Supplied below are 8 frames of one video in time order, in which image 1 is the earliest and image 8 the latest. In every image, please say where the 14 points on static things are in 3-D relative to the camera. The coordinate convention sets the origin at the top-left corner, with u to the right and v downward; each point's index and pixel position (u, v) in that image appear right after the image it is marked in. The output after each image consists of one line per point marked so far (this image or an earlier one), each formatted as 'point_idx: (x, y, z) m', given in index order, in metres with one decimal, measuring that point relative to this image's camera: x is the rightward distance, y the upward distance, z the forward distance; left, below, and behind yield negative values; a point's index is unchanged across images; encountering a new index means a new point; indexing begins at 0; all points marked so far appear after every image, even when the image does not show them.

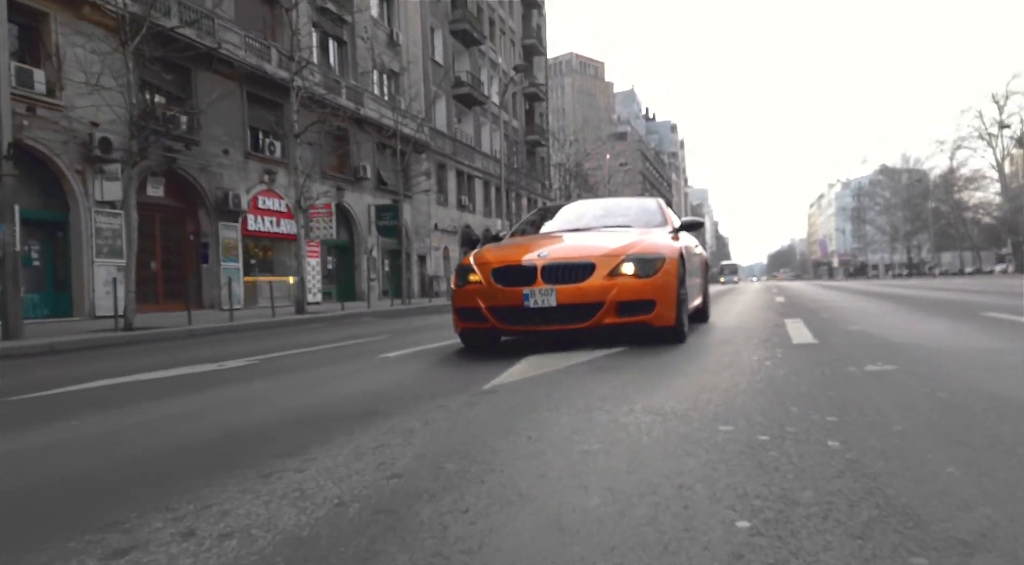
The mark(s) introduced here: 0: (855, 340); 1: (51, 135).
0: (+2.9, -0.5, +5.5) m
1: (-10.6, +3.4, +16.0) m
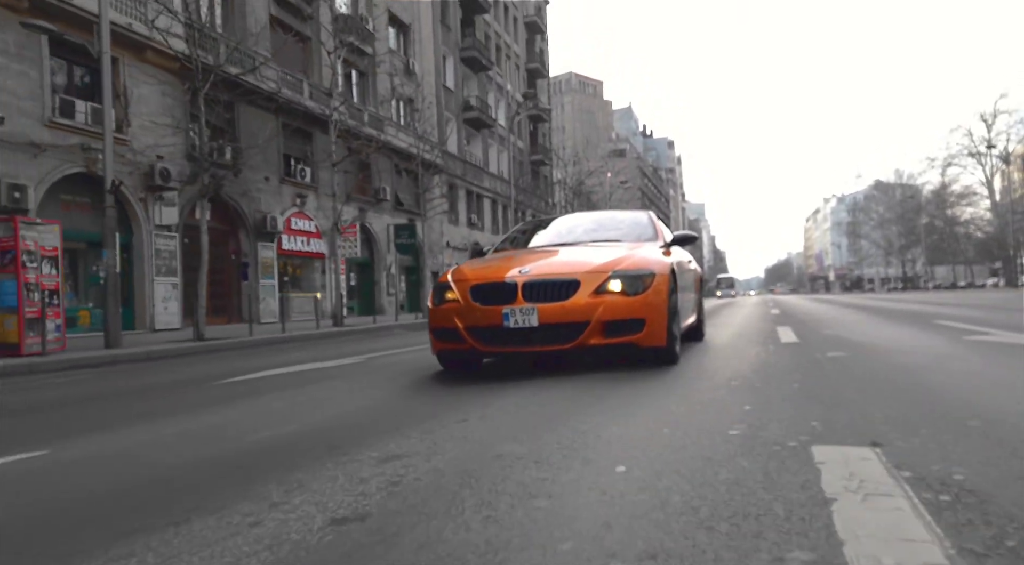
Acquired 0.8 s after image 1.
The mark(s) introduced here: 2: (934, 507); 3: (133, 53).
0: (+3.5, -0.7, +7.3) m
1: (-10.0, +3.0, +17.8) m
2: (+1.1, -0.6, +1.8) m
3: (-9.9, +6.1, +18.0) m
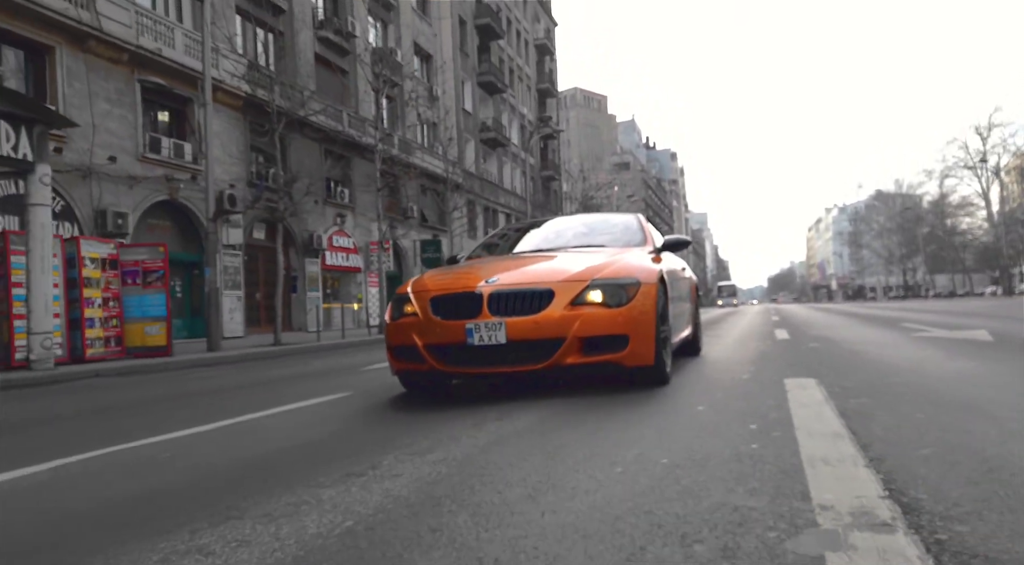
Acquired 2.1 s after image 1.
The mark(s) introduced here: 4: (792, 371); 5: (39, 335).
0: (+4.3, -0.8, +9.6) m
1: (-9.2, +2.6, +20.2) m
2: (+1.9, -0.7, +4.1) m
3: (-9.1, +5.7, +20.5) m
4: (+2.5, -0.8, +6.1) m
5: (-7.5, -0.8, +11.0) m
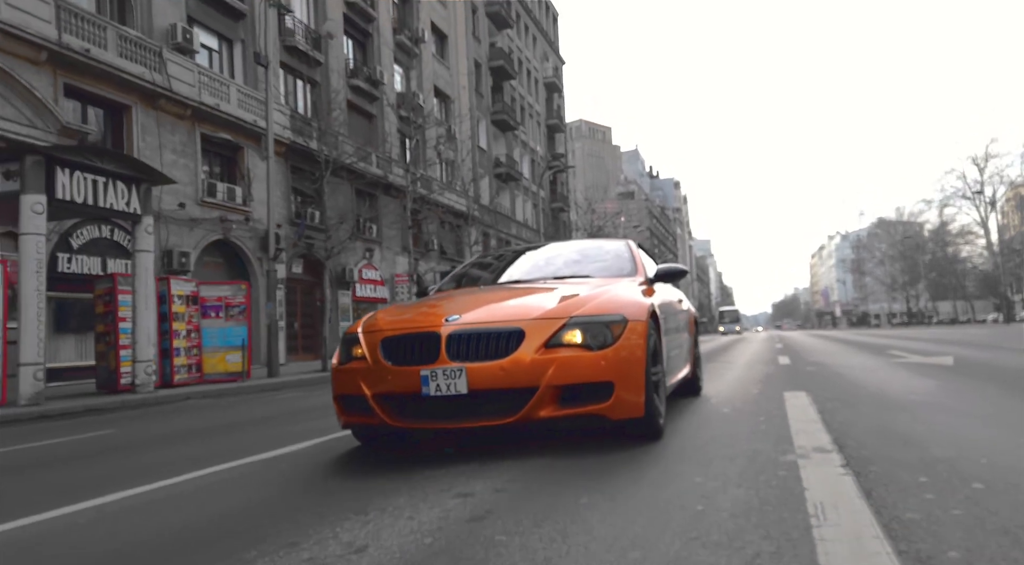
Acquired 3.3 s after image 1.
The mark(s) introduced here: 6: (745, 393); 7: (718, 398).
0: (+5.0, -1.3, +11.2) m
1: (-8.5, +1.6, +22.1) m
2: (+2.6, -1.0, +5.8) m
3: (-8.4, +4.7, +22.4) m
4: (+3.1, -1.2, +7.8) m
5: (-6.8, -1.5, +12.8) m
6: (+2.7, -1.2, +7.9) m
7: (+2.2, -1.2, +7.3) m
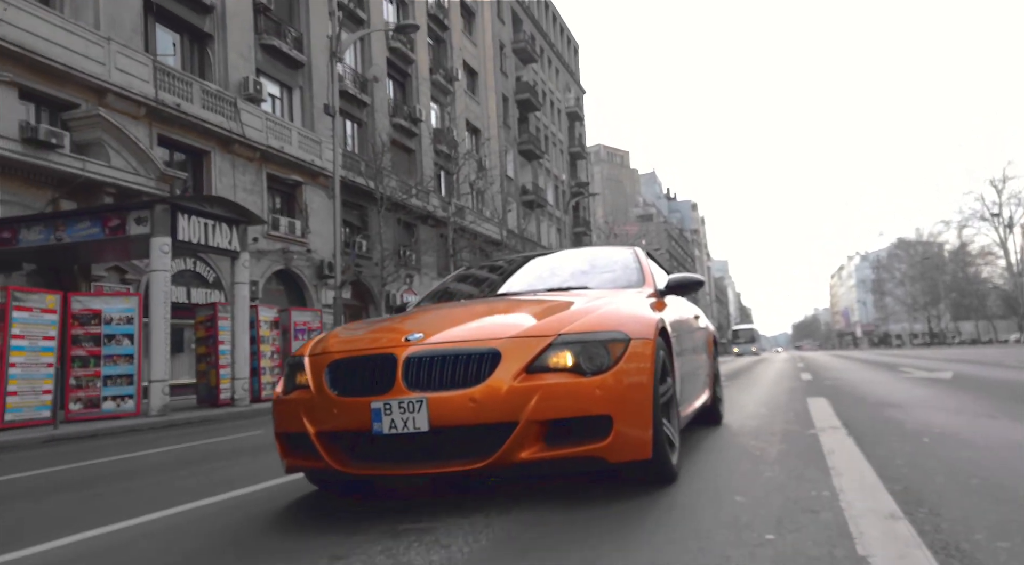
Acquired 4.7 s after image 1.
0: (+6.0, -1.8, +12.8) m
1: (-7.2, +0.7, +24.0) m
2: (+3.4, -1.3, +7.4) m
3: (-7.1, +3.8, +24.5) m
4: (+4.1, -1.6, +9.4) m
5: (-5.7, -2.1, +14.6) m
6: (+3.6, -1.6, +9.5) m
7: (+3.1, -1.6, +9.0) m
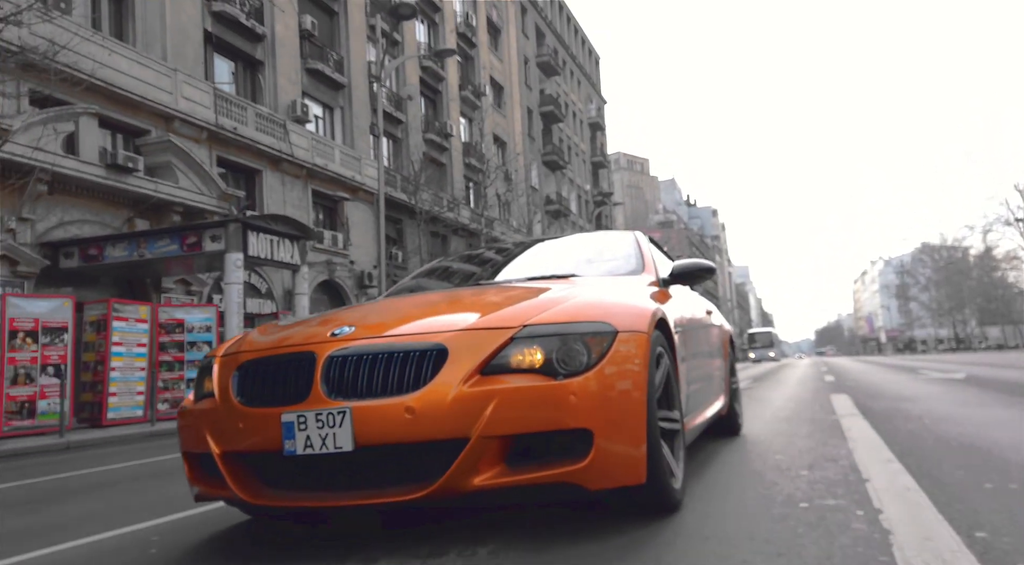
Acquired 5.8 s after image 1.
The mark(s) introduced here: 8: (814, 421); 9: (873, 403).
0: (+6.8, -2.0, +13.7) m
1: (-6.1, +0.3, +25.3) m
2: (+4.1, -1.4, +8.4) m
3: (-6.0, +3.4, +25.8) m
4: (+4.8, -1.7, +10.3) m
5: (-4.8, -2.3, +15.8) m
6: (+4.4, -1.8, +10.5) m
7: (+3.9, -1.7, +10.0) m
8: (+2.8, -1.3, +6.5) m
9: (+4.1, -1.4, +7.9) m
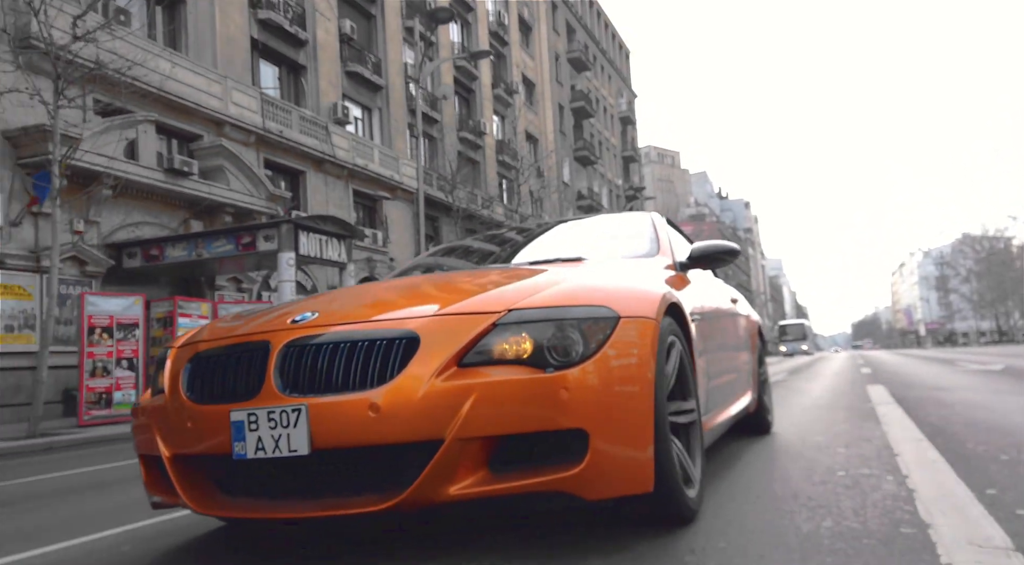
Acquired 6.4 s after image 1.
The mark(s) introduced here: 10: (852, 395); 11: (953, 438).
0: (+7.7, -1.8, +13.9) m
1: (-4.7, +0.5, +26.0) m
2: (+4.7, -1.4, +8.7) m
3: (-4.7, +3.5, +26.5) m
4: (+5.5, -1.6, +10.6) m
5: (-3.9, -2.2, +16.5) m
6: (+5.1, -1.7, +10.8) m
7: (+4.5, -1.6, +10.3) m
8: (+3.3, -1.2, +6.9) m
9: (+4.7, -1.3, +8.2) m
10: (+4.4, -1.5, +9.1) m
11: (+2.5, -0.9, +4.0) m
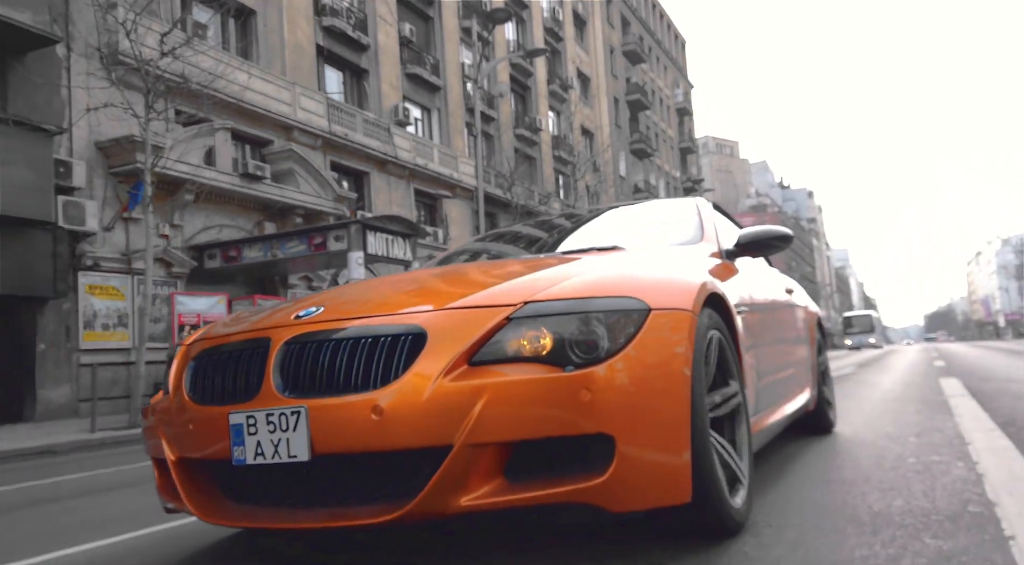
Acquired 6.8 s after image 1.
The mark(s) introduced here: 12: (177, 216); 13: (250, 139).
0: (+8.9, -1.7, +13.5) m
1: (-2.5, +0.6, +26.6) m
2: (+5.6, -1.3, +8.6) m
3: (-2.5, +3.7, +27.0) m
4: (+6.5, -1.5, +10.4) m
5: (-2.4, -2.2, +17.0) m
6: (+6.1, -1.5, +10.7) m
7: (+5.5, -1.5, +10.2) m
8: (+4.0, -1.2, +6.9) m
9: (+5.5, -1.2, +8.1) m
10: (+5.2, -1.3, +9.0) m
11: (+3.0, -0.9, +4.1) m
12: (-7.8, +1.5, +16.2) m
13: (-7.0, +3.9, +18.7) m
